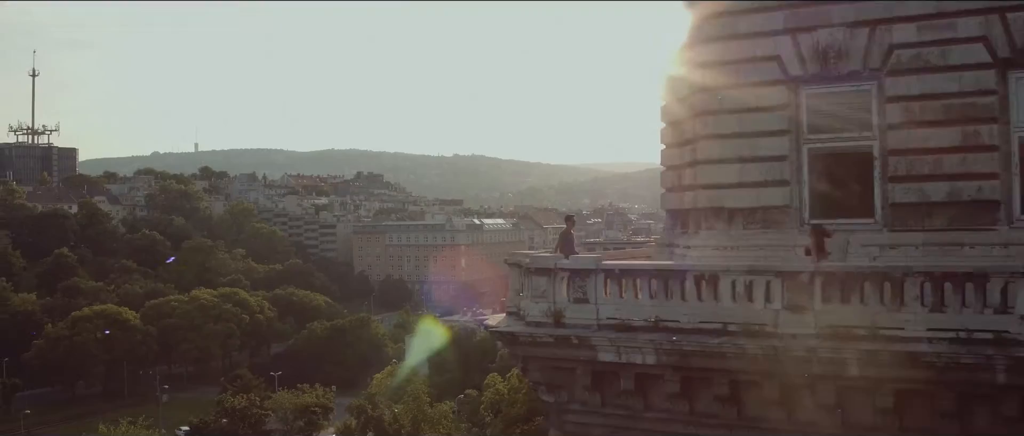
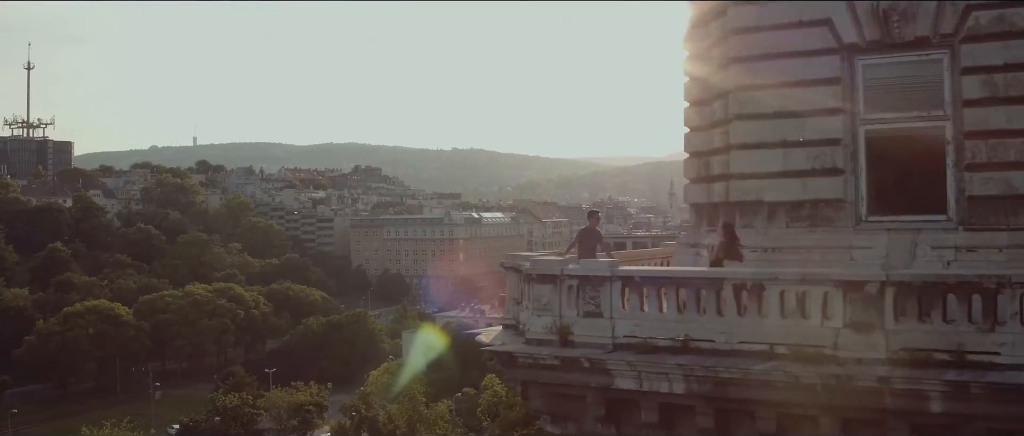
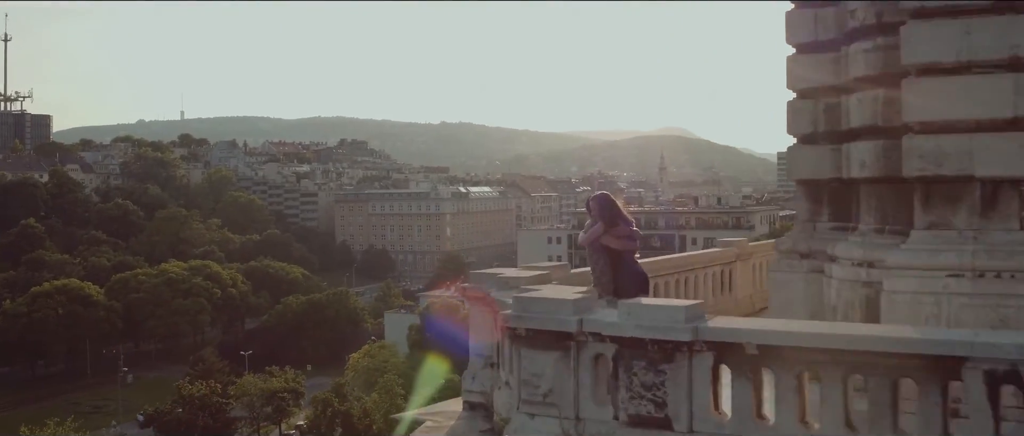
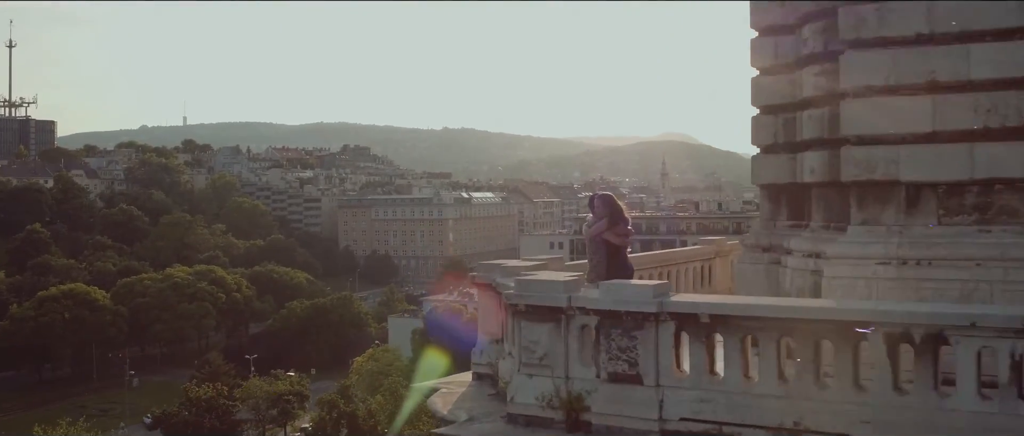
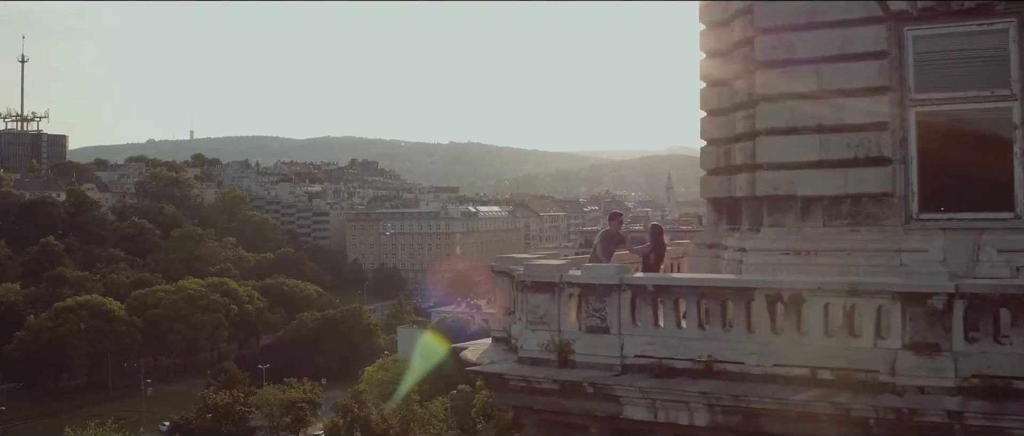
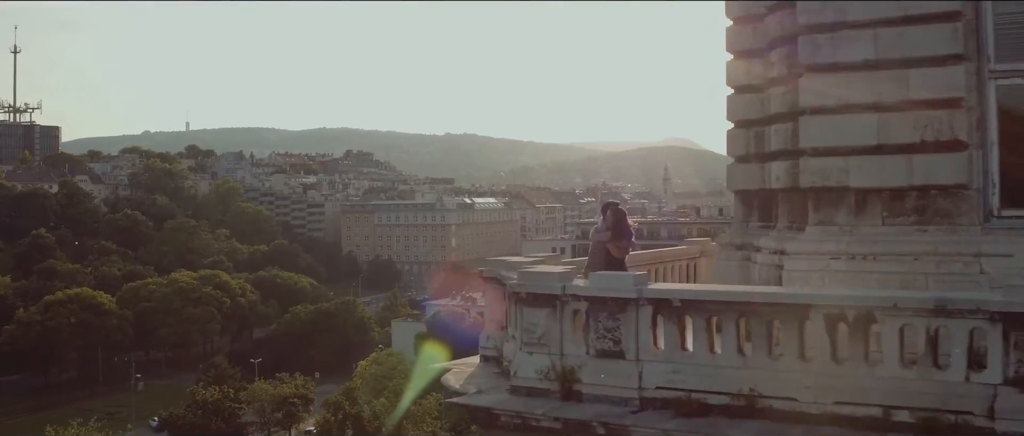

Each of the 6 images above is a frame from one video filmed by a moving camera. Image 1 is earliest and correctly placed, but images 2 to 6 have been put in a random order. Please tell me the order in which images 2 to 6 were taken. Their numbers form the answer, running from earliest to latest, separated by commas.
2, 5, 6, 4, 3
